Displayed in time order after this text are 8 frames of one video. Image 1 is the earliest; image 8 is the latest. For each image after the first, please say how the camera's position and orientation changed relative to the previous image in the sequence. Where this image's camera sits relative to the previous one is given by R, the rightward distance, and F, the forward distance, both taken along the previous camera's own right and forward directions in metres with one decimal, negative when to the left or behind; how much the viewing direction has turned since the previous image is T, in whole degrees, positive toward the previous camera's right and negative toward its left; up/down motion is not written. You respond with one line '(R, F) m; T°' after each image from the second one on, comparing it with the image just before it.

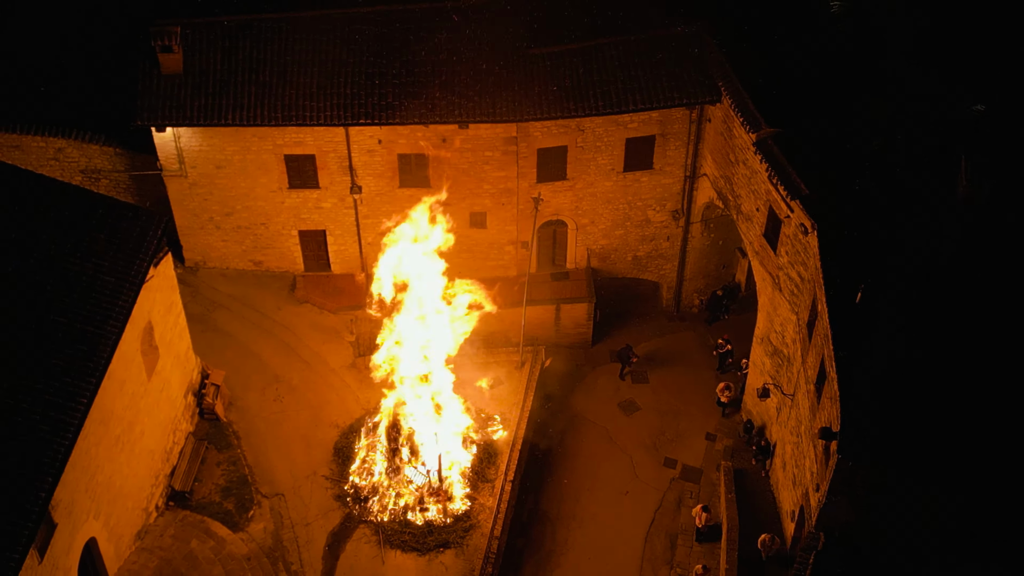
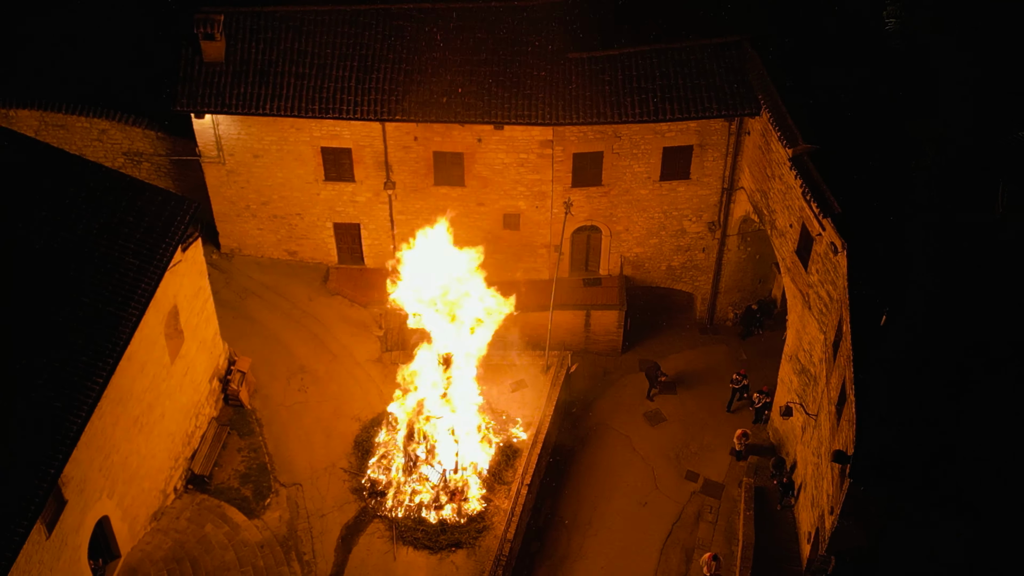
(+0.4, +0.1) m; -3°
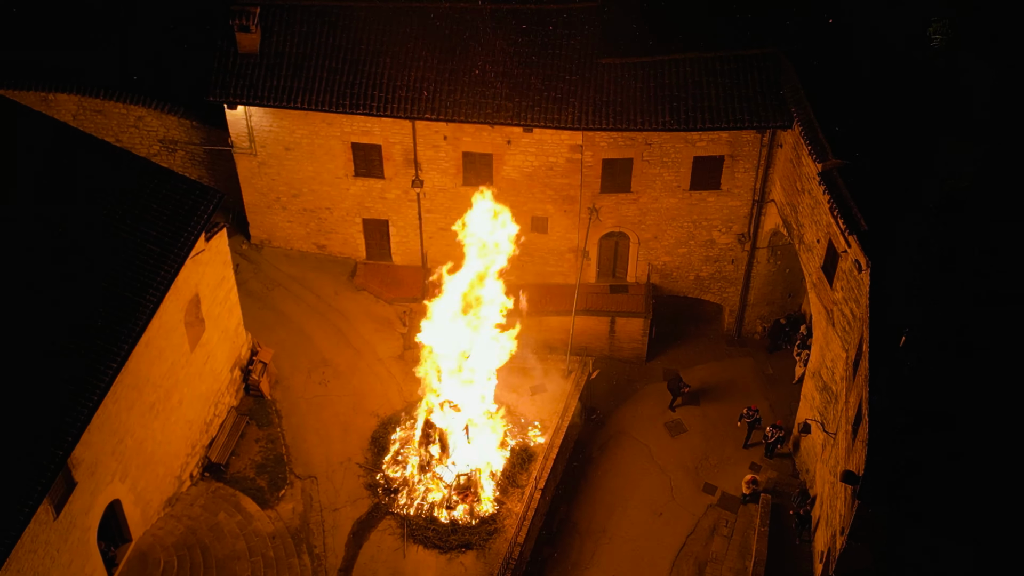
(+0.4, +0.1) m; -2°
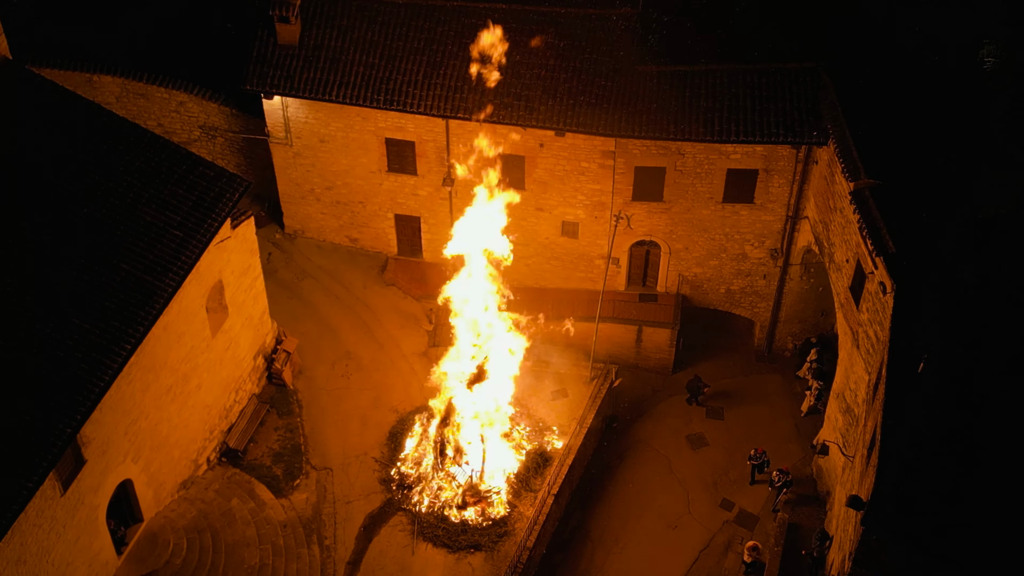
(+0.5, +0.1) m; -2°
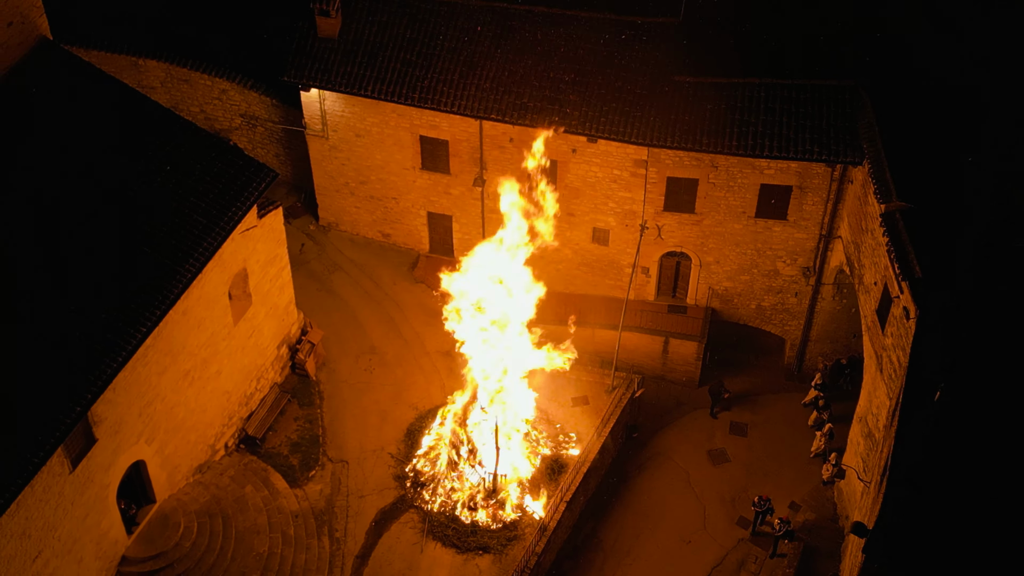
(+0.5, +0.1) m; -2°
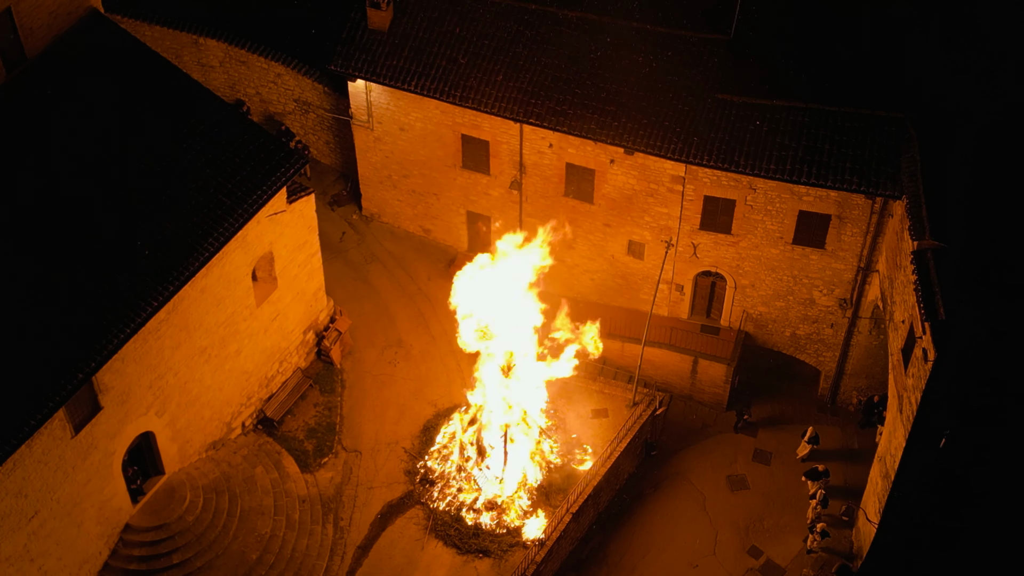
(+0.8, +0.1) m; -3°
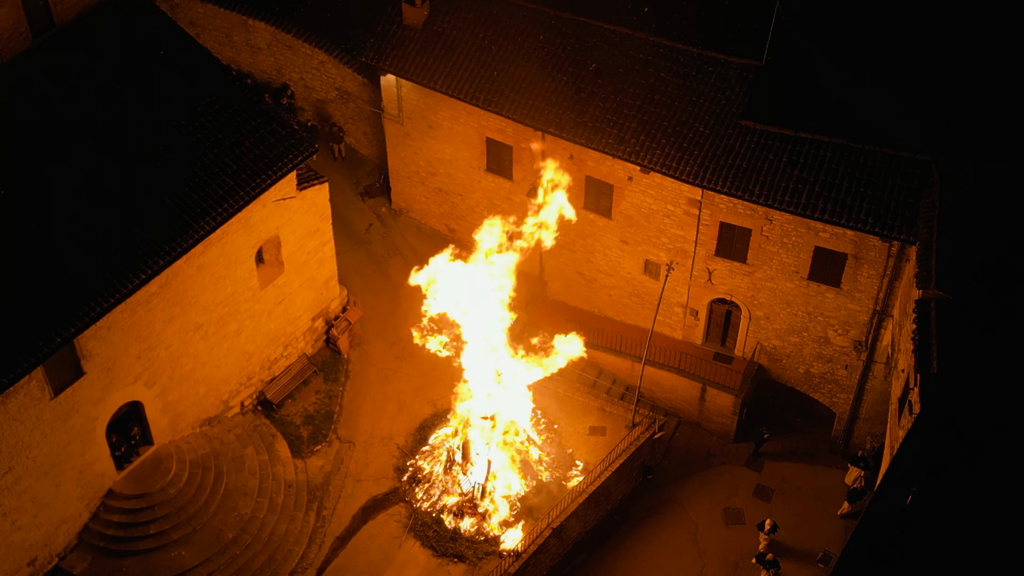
(+1.1, +0.1) m; -3°
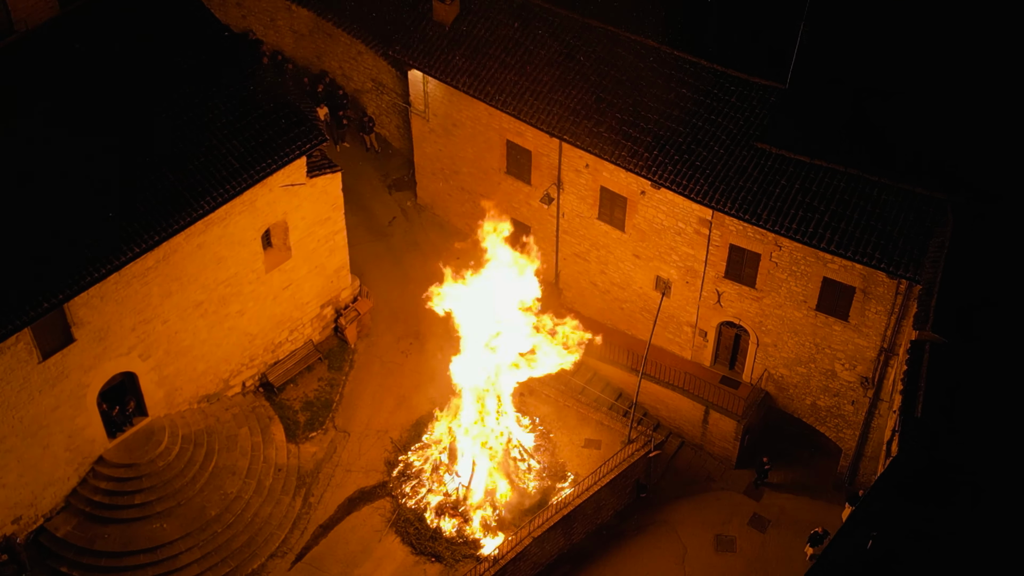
(+1.0, 0.0) m; -3°
